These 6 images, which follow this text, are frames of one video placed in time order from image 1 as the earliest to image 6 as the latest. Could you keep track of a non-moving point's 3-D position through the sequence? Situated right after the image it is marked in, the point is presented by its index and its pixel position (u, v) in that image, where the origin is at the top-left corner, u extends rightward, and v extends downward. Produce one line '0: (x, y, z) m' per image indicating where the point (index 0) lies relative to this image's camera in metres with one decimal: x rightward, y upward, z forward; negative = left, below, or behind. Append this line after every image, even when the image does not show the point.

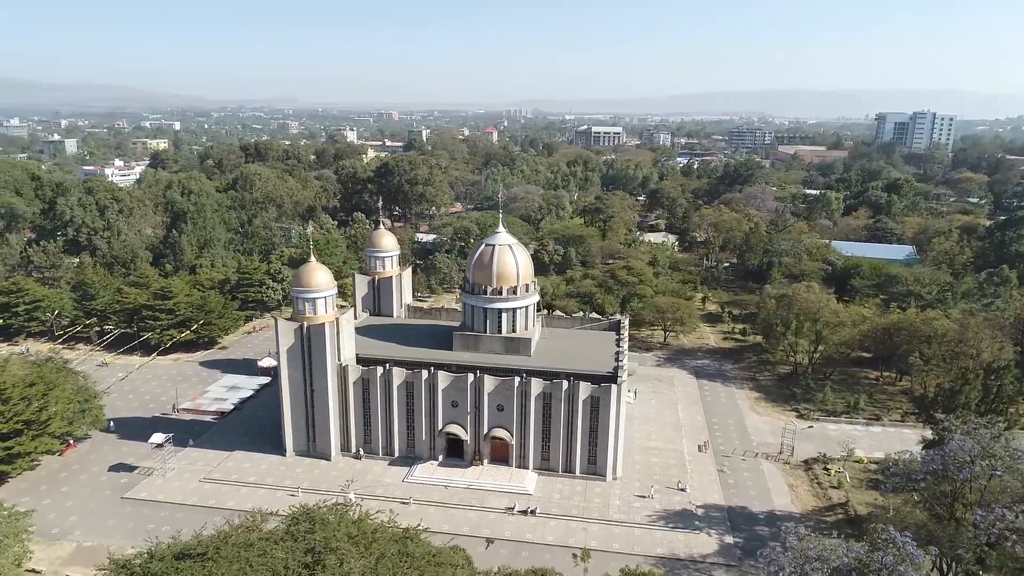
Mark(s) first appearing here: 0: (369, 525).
0: (-4.0, -6.7, +20.0) m
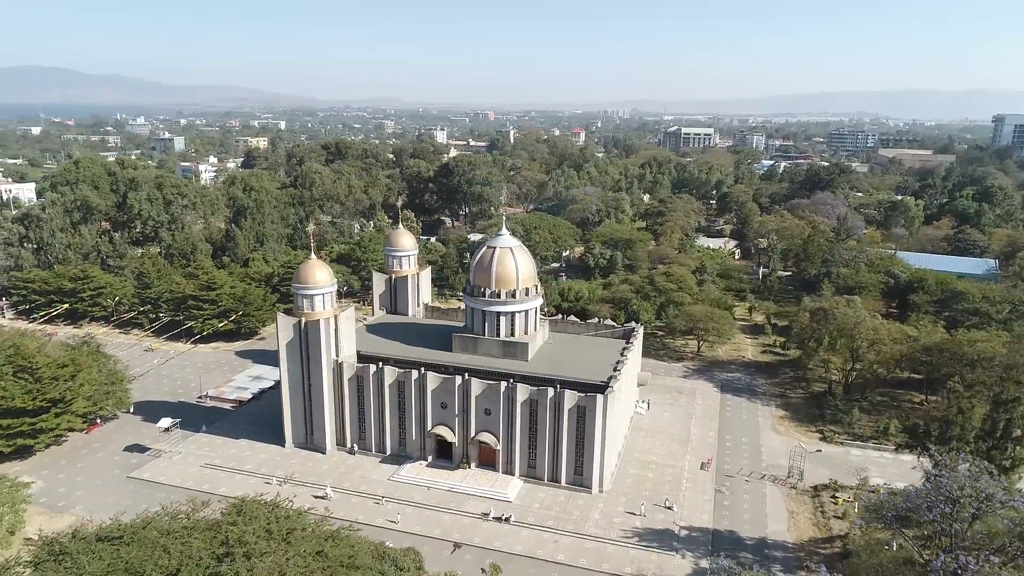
0: (-6.0, -6.6, +20.2) m
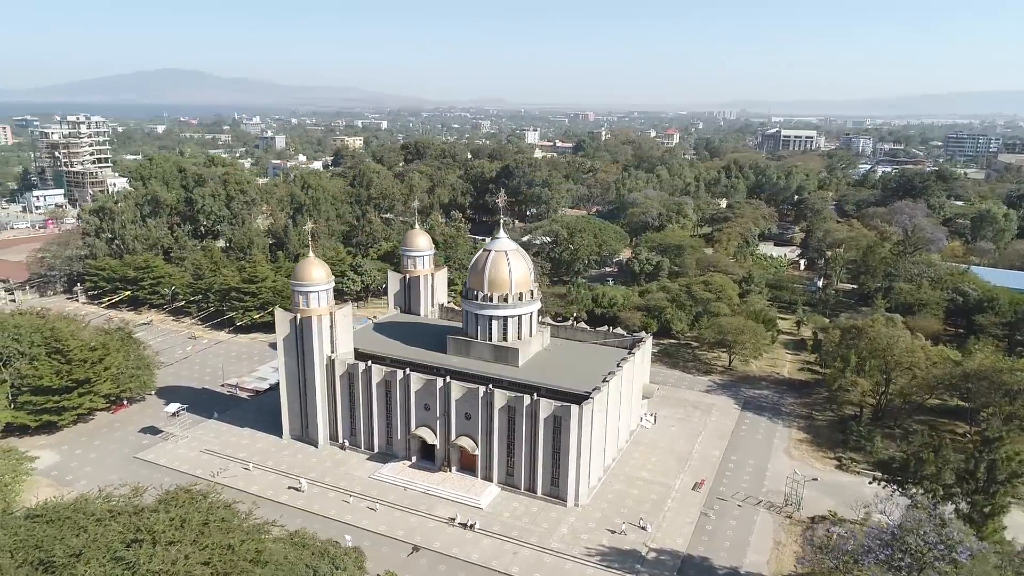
0: (-8.3, -6.6, +20.7) m
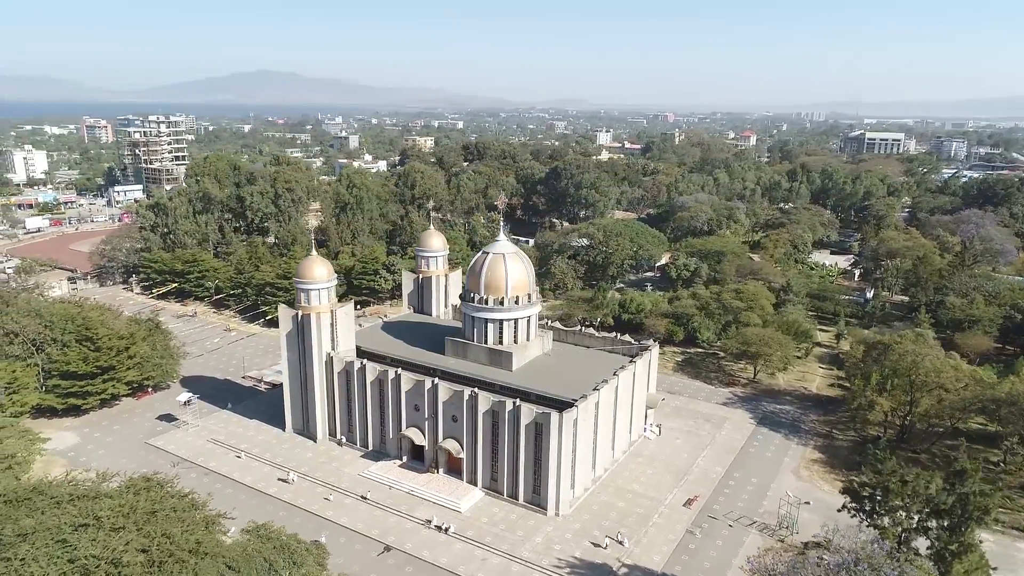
0: (-10.0, -6.5, +21.4) m
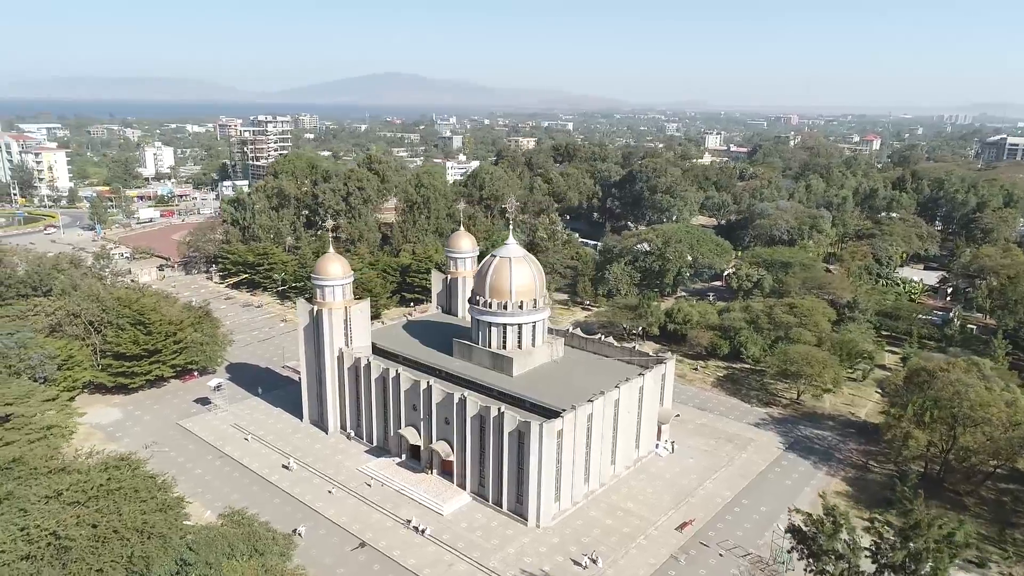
0: (-11.7, -6.2, +22.6) m
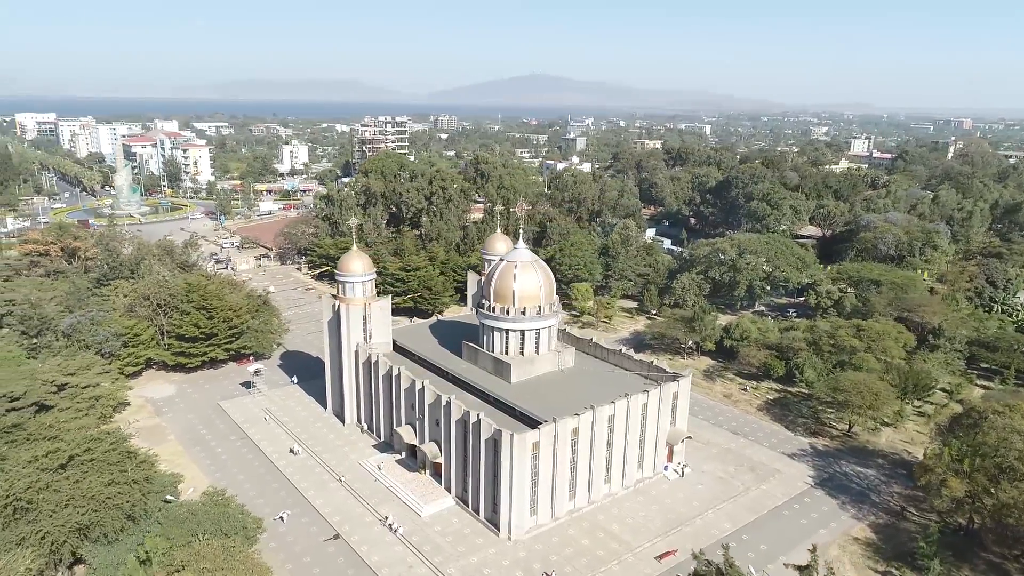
0: (-13.4, -5.8, +24.5) m
